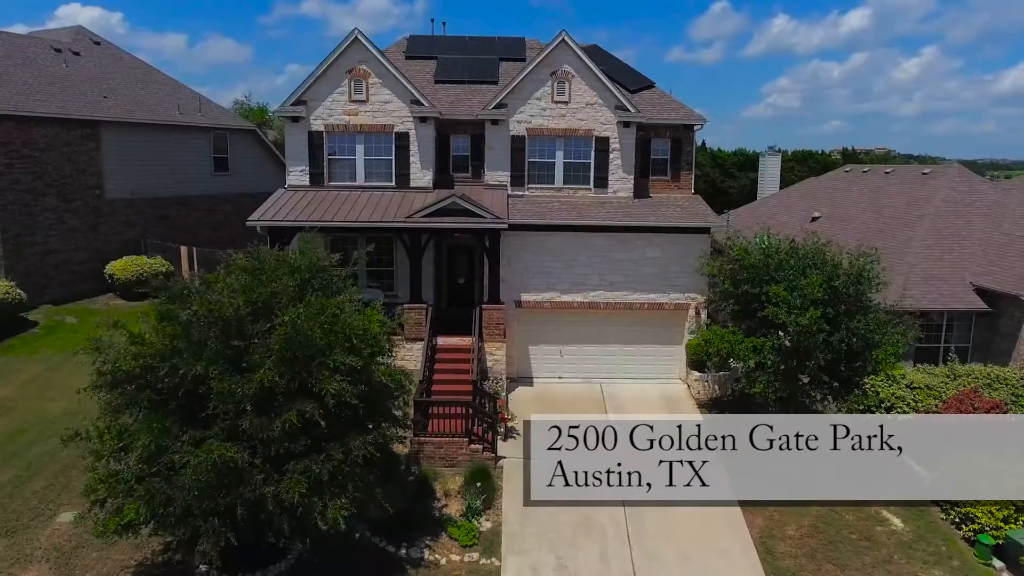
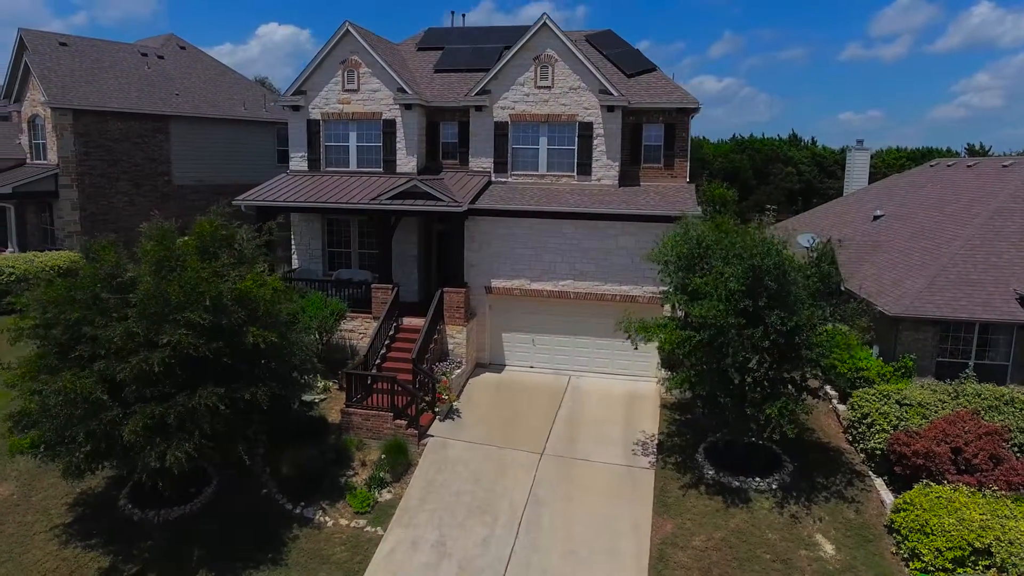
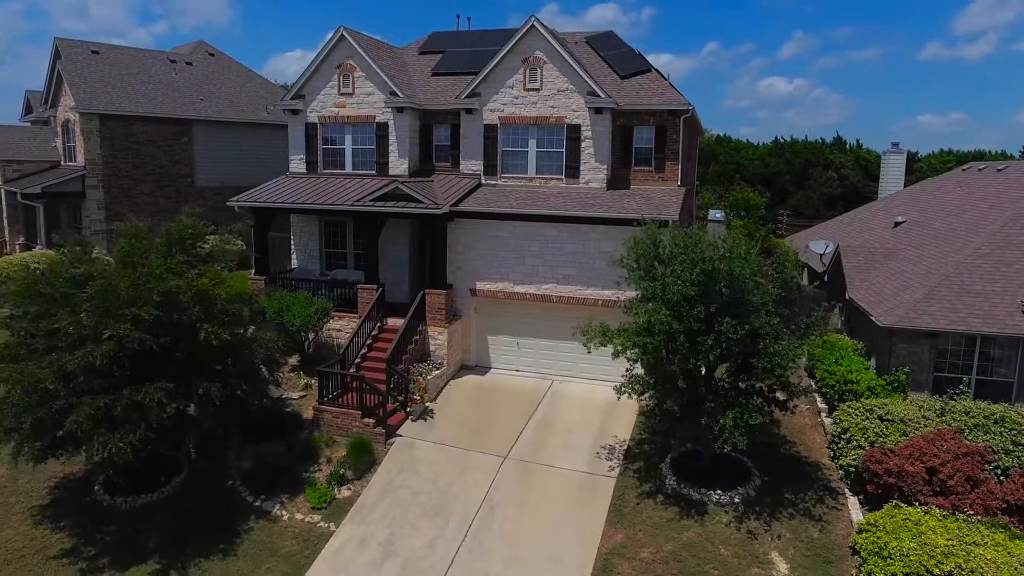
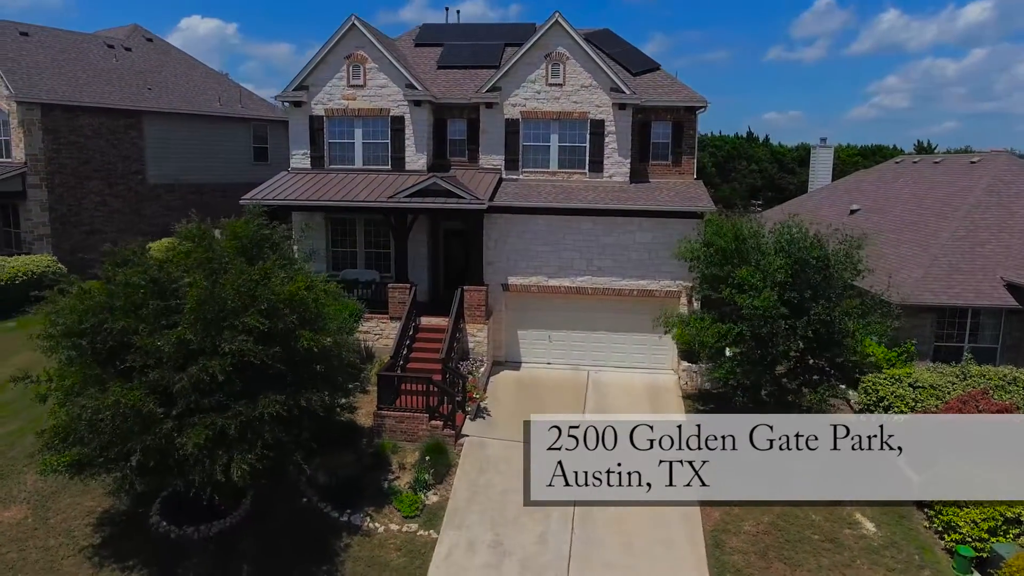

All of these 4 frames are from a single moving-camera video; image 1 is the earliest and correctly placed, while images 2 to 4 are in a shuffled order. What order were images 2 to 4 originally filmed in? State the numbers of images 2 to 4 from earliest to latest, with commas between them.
4, 2, 3
